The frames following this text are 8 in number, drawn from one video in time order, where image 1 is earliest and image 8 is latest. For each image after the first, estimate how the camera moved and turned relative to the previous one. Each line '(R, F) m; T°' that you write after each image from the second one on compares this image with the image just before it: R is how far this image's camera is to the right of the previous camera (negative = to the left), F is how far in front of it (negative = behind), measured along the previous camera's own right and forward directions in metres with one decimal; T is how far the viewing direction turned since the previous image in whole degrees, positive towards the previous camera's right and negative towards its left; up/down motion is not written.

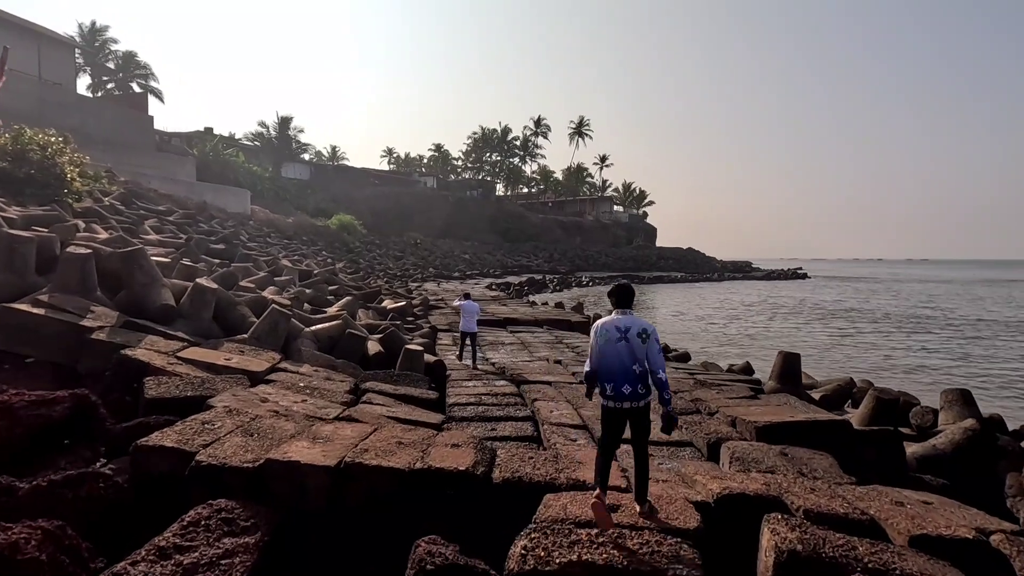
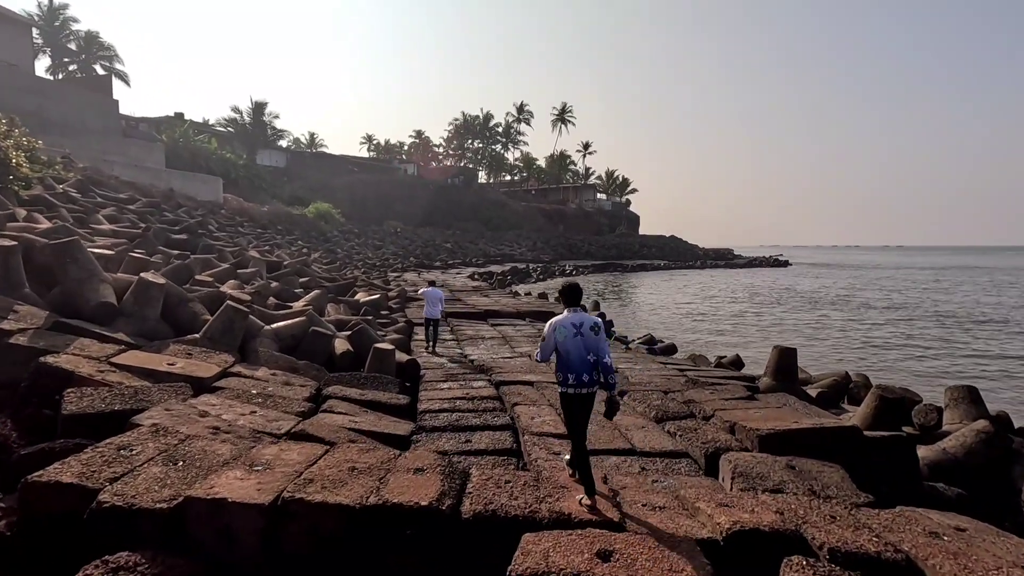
(+0.1, +0.5) m; +2°
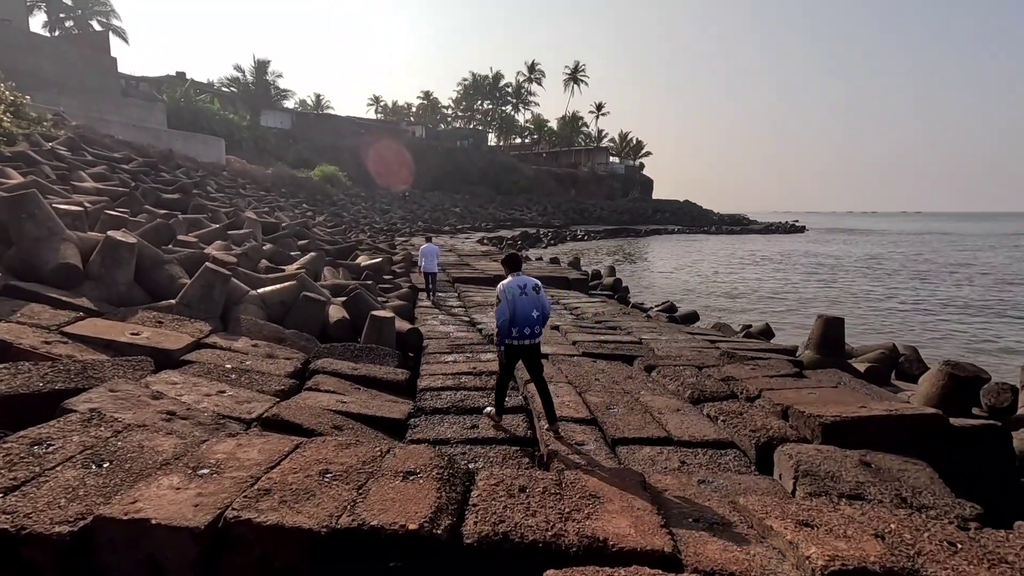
(0.0, +0.7) m; -1°
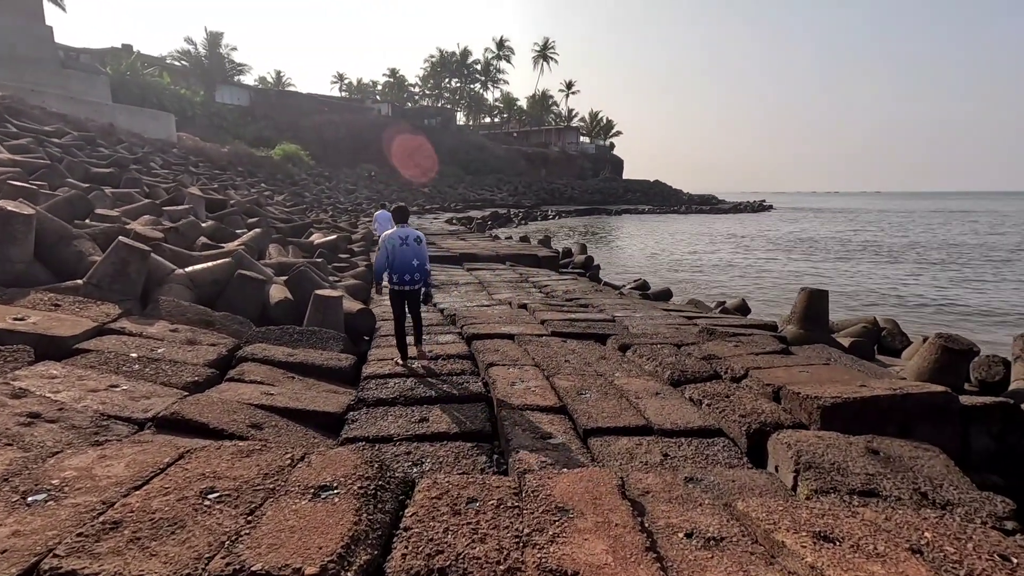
(+0.1, +0.5) m; +3°
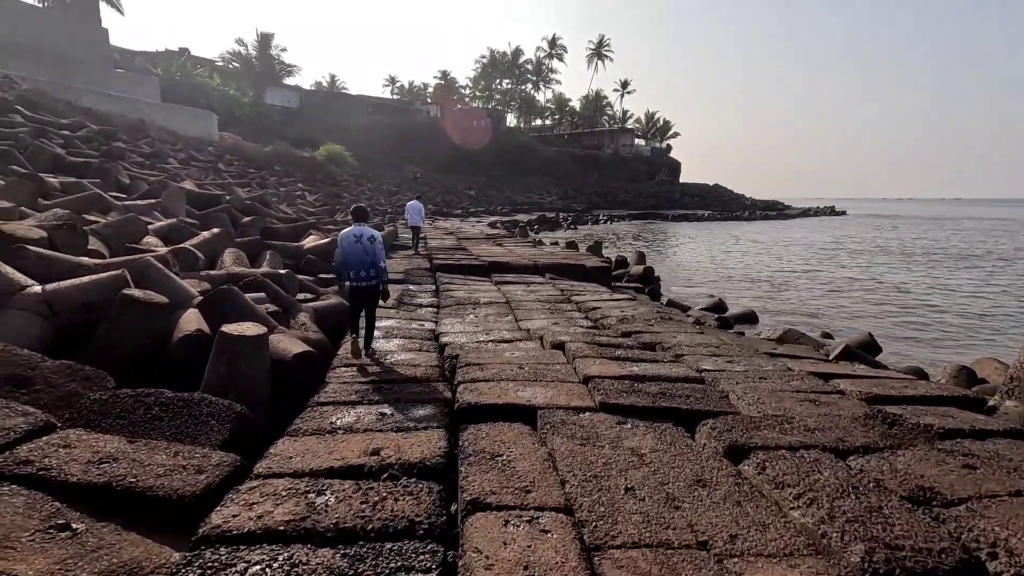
(+0.1, +2.1) m; -5°
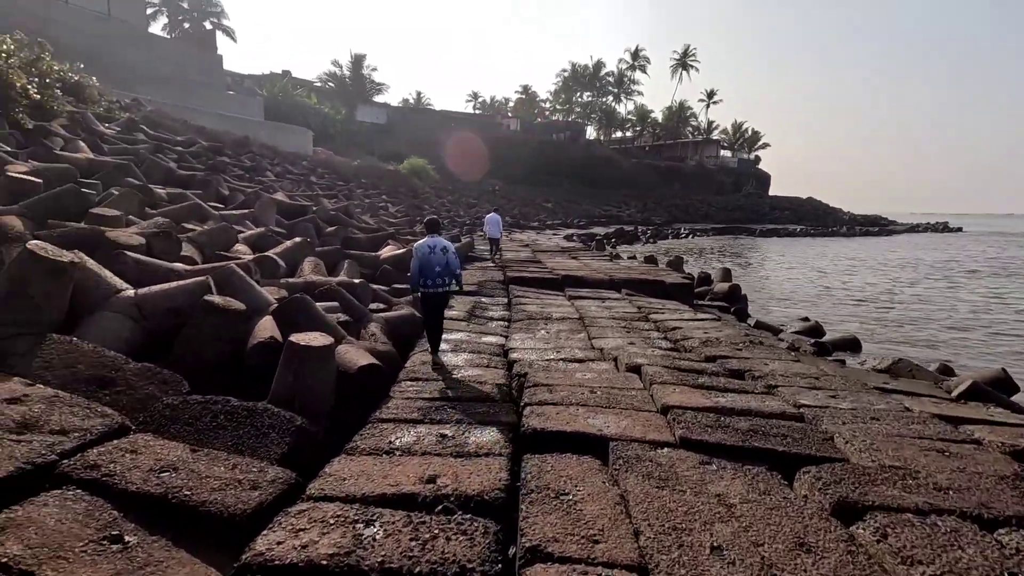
(0.0, +0.2) m; -8°
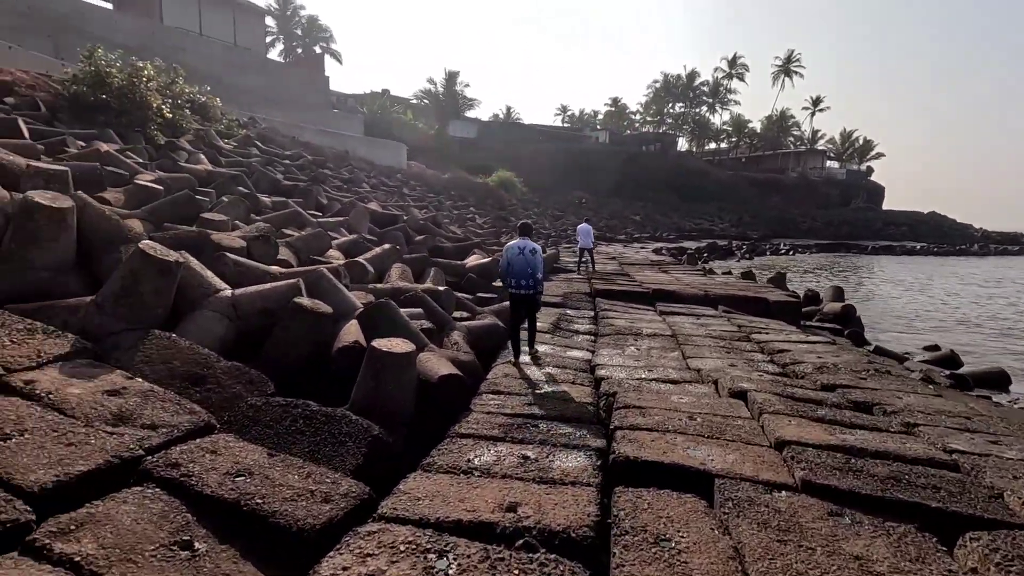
(0.0, +0.2) m; -9°
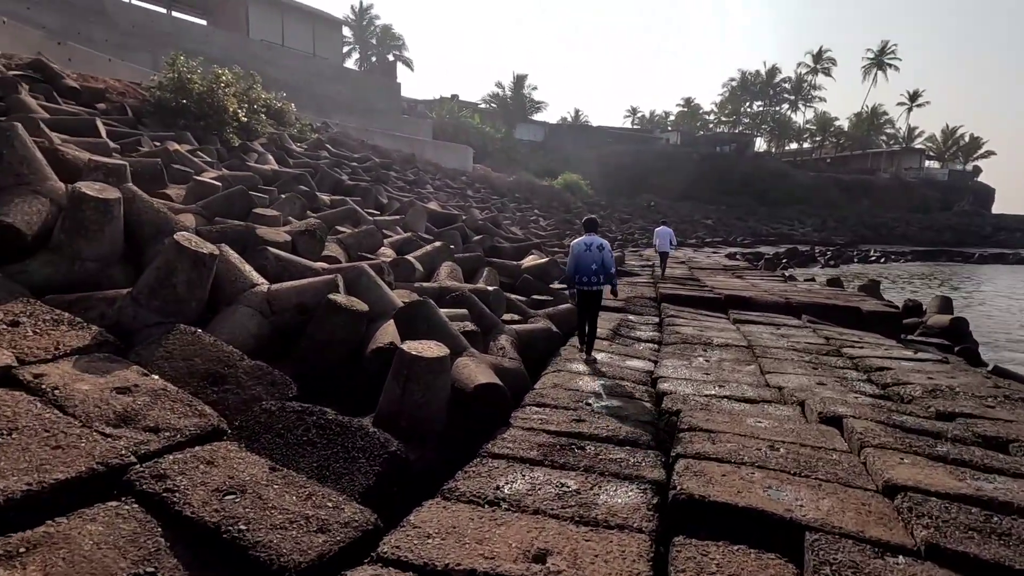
(+0.1, +0.4) m; -7°
